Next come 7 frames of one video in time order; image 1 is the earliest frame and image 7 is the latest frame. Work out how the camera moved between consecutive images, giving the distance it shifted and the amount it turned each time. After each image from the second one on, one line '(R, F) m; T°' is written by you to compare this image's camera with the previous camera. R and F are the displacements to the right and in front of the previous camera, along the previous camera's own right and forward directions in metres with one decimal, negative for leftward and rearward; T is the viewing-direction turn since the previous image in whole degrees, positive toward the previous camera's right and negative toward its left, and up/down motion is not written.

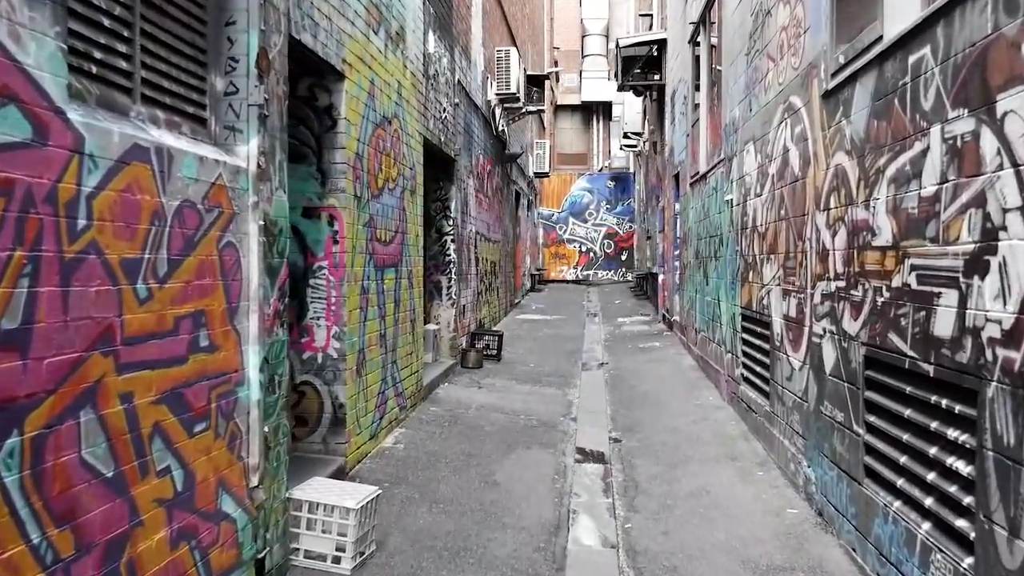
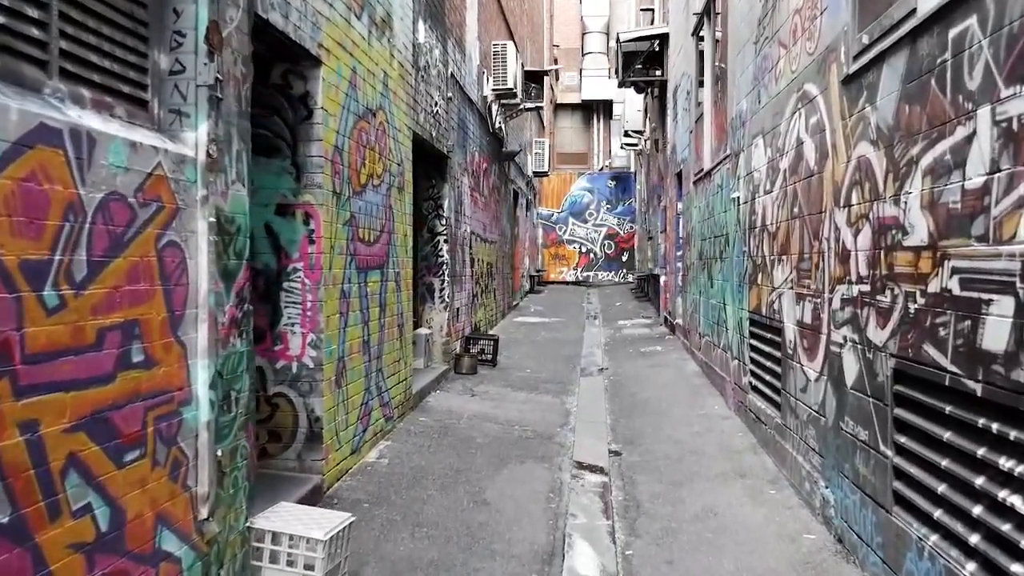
(0.0, +0.4) m; 0°
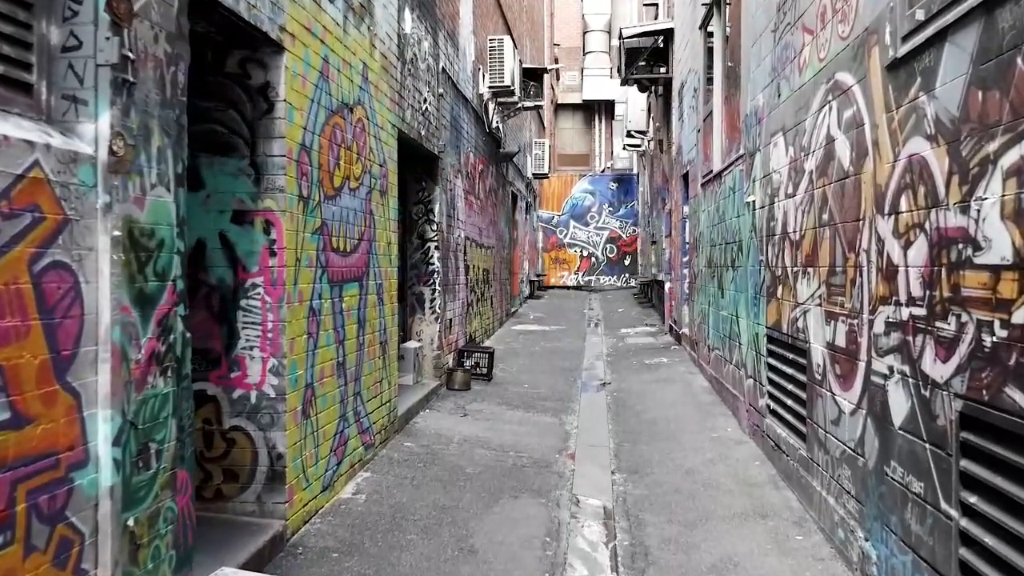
(0.0, +0.6) m; 0°
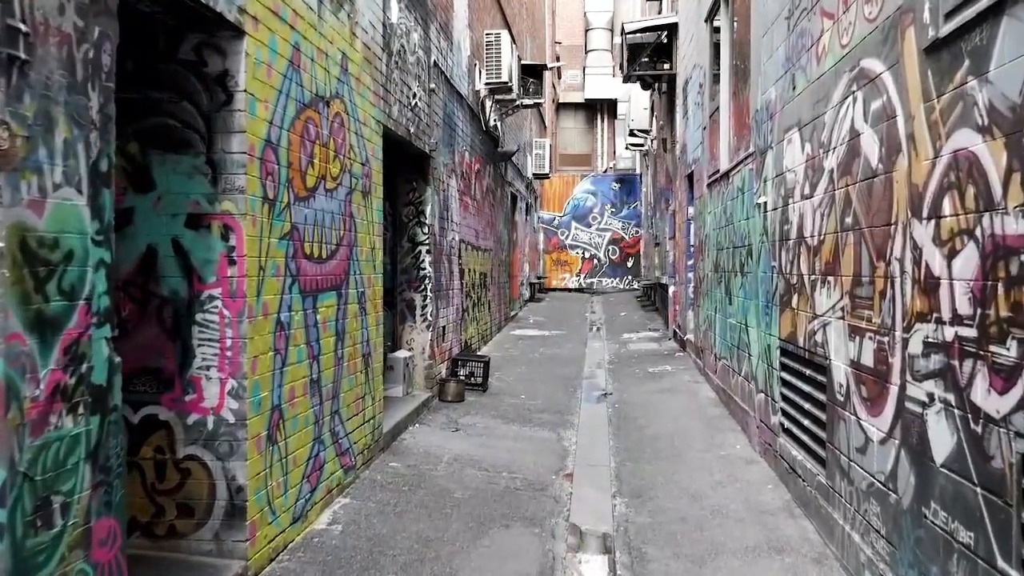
(0.0, +0.4) m; 0°
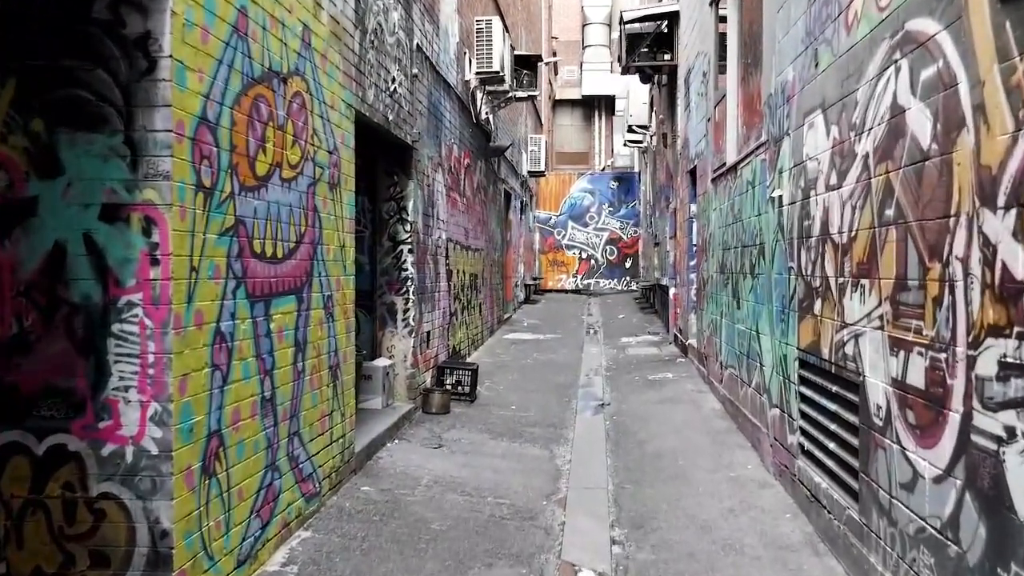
(+0.1, +0.6) m; 0°
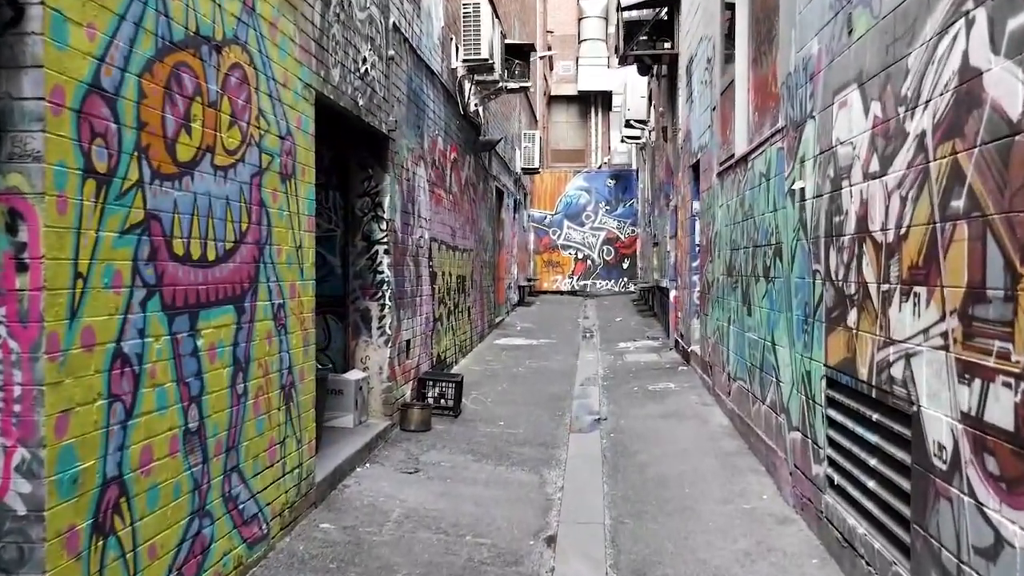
(+0.1, +0.7) m; 0°
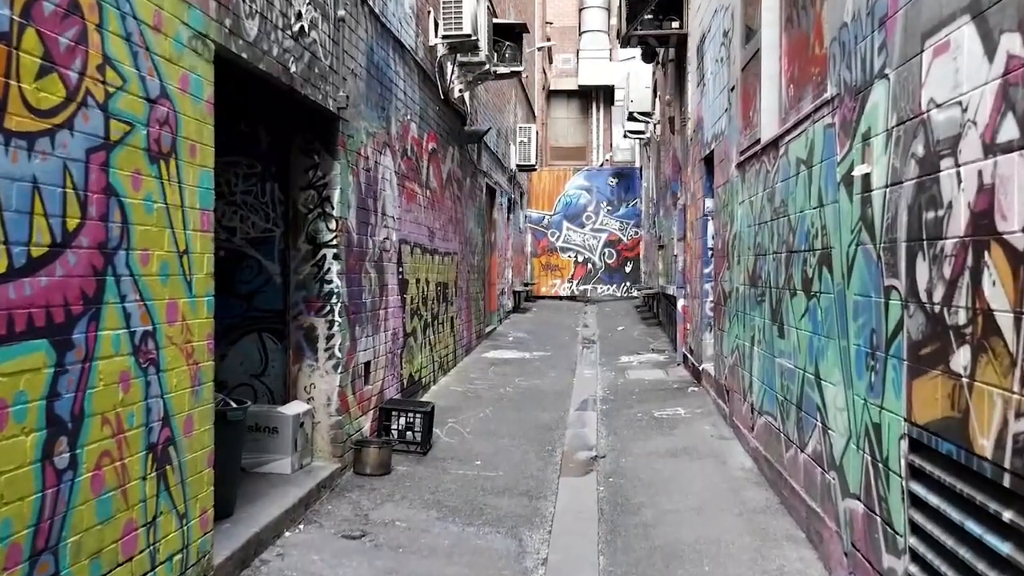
(+0.1, +1.2) m; 0°
